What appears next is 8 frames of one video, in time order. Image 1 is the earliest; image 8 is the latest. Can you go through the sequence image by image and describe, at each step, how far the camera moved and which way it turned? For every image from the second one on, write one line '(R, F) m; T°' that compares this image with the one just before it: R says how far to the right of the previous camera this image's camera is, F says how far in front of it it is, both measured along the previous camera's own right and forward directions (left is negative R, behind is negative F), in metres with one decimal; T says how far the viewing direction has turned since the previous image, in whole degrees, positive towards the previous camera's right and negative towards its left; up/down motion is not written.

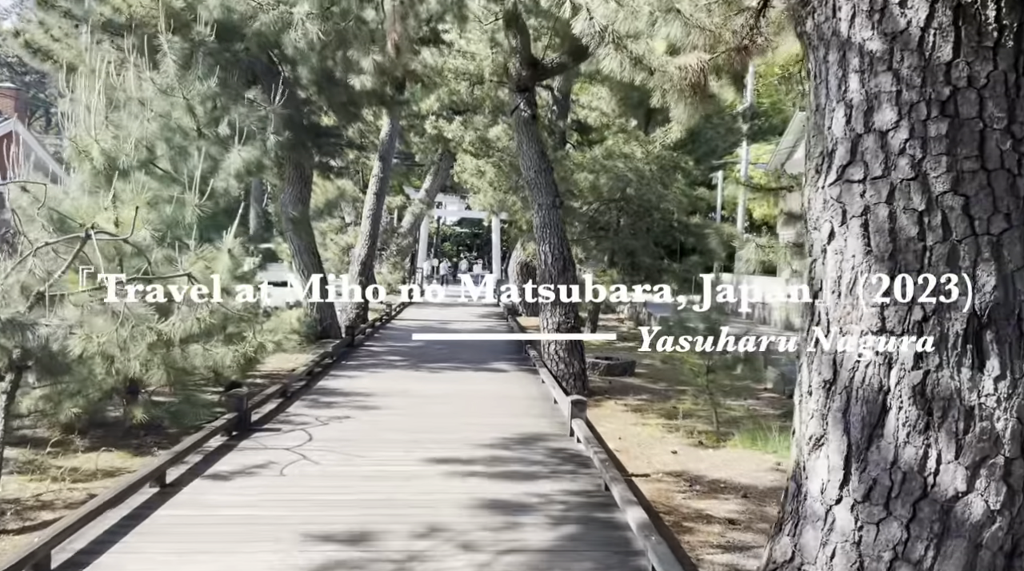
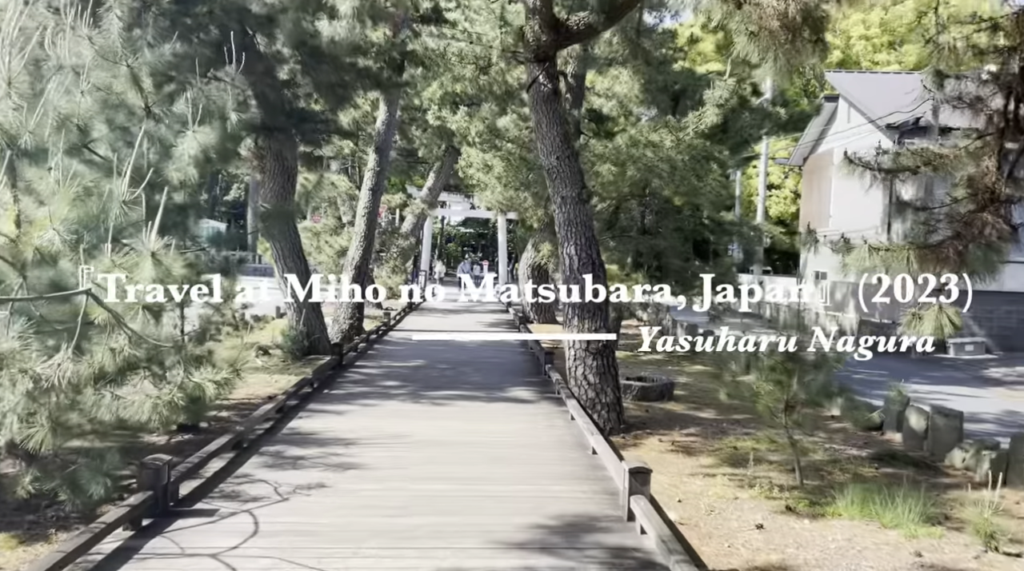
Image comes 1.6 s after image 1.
(-0.1, +1.8) m; 0°
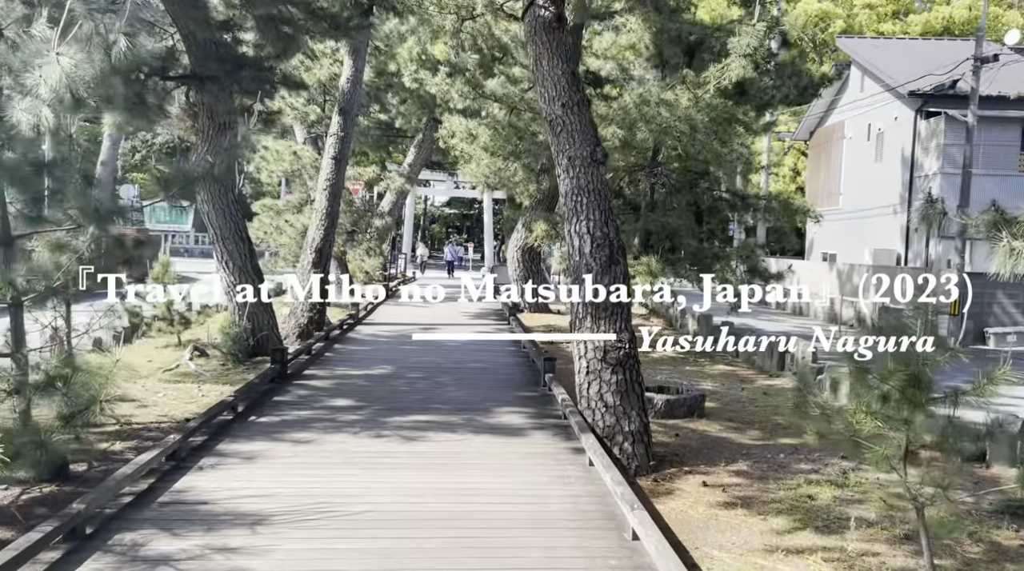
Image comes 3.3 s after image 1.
(0.0, +2.1) m; +1°
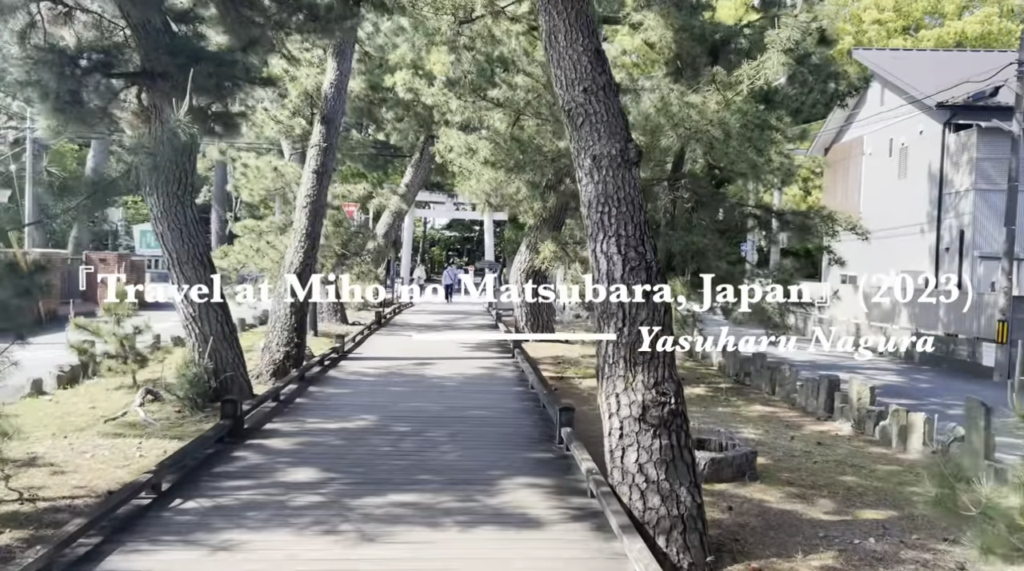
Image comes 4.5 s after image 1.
(0.0, +1.5) m; 0°
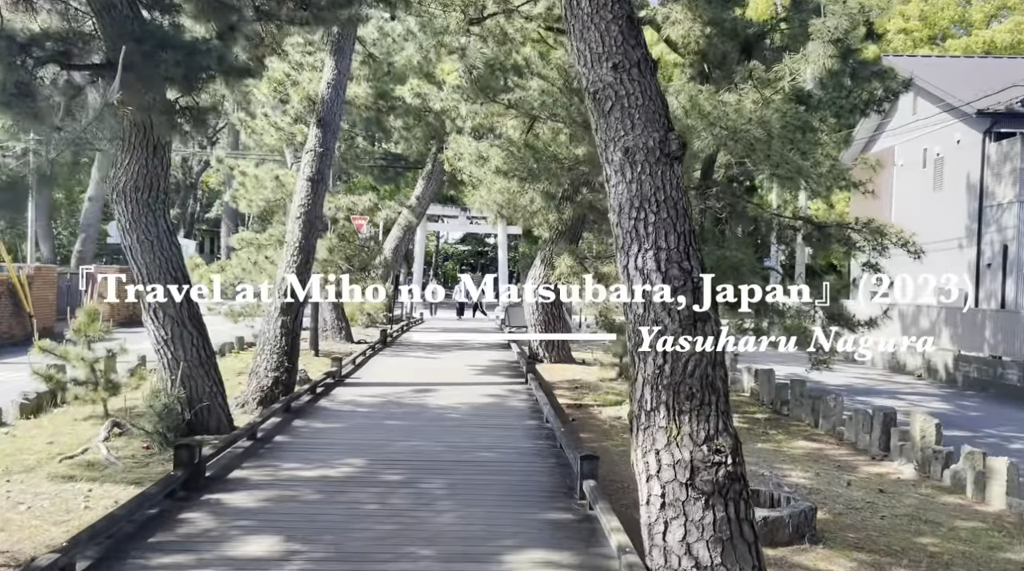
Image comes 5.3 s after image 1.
(0.0, +1.0) m; -1°
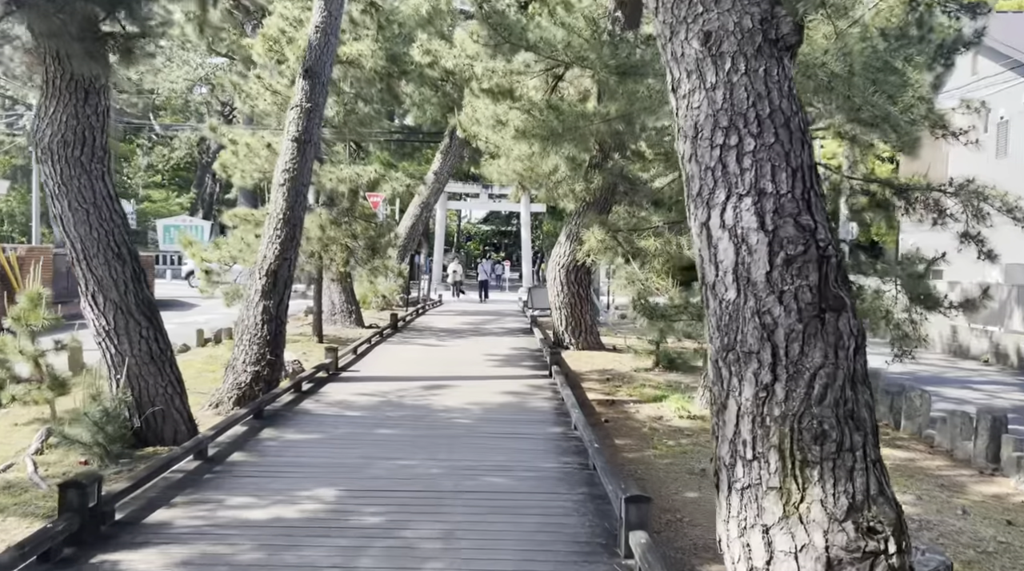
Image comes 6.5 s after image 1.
(0.0, +1.5) m; -1°
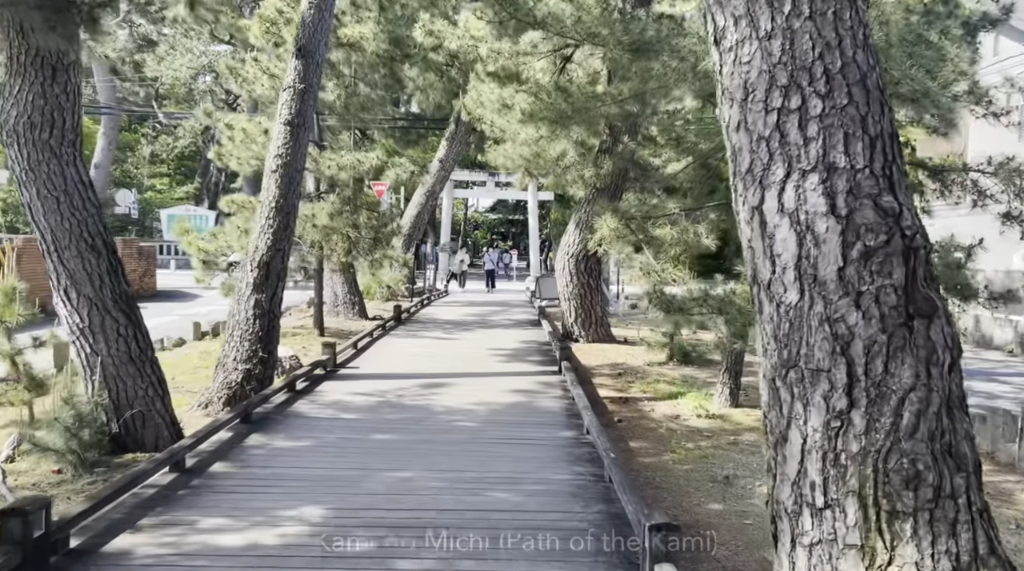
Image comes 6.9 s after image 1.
(0.0, +0.5) m; 0°
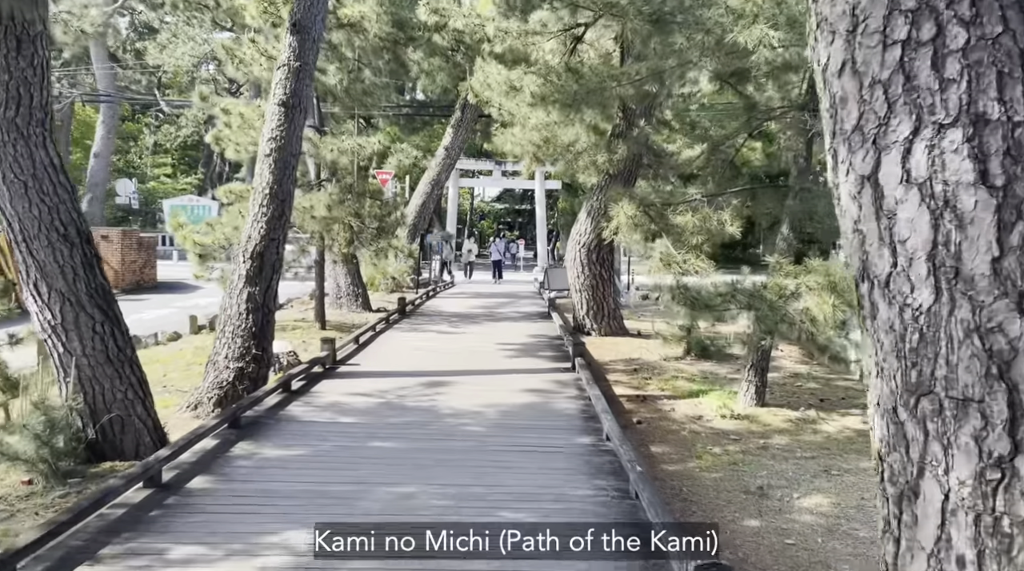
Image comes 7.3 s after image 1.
(0.0, +0.5) m; 0°
